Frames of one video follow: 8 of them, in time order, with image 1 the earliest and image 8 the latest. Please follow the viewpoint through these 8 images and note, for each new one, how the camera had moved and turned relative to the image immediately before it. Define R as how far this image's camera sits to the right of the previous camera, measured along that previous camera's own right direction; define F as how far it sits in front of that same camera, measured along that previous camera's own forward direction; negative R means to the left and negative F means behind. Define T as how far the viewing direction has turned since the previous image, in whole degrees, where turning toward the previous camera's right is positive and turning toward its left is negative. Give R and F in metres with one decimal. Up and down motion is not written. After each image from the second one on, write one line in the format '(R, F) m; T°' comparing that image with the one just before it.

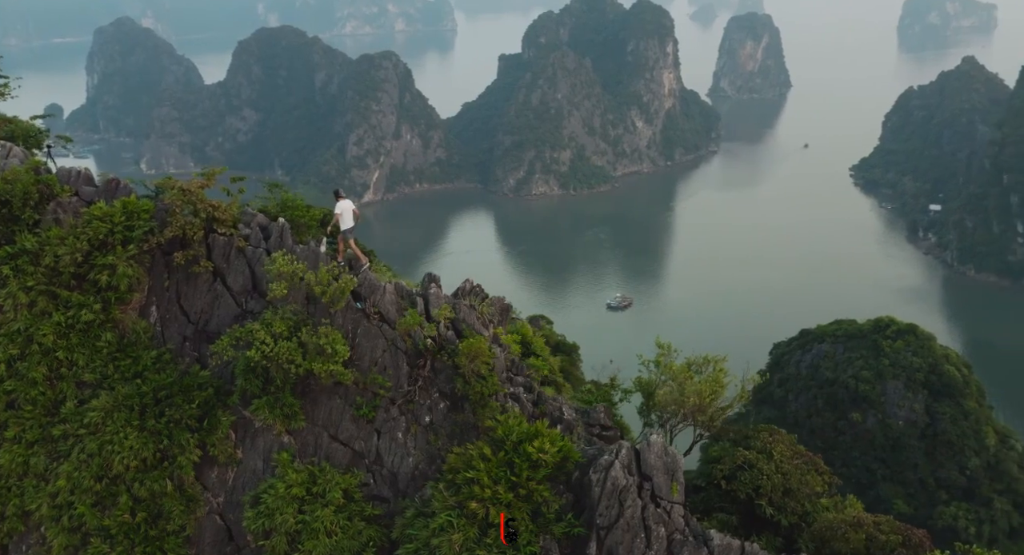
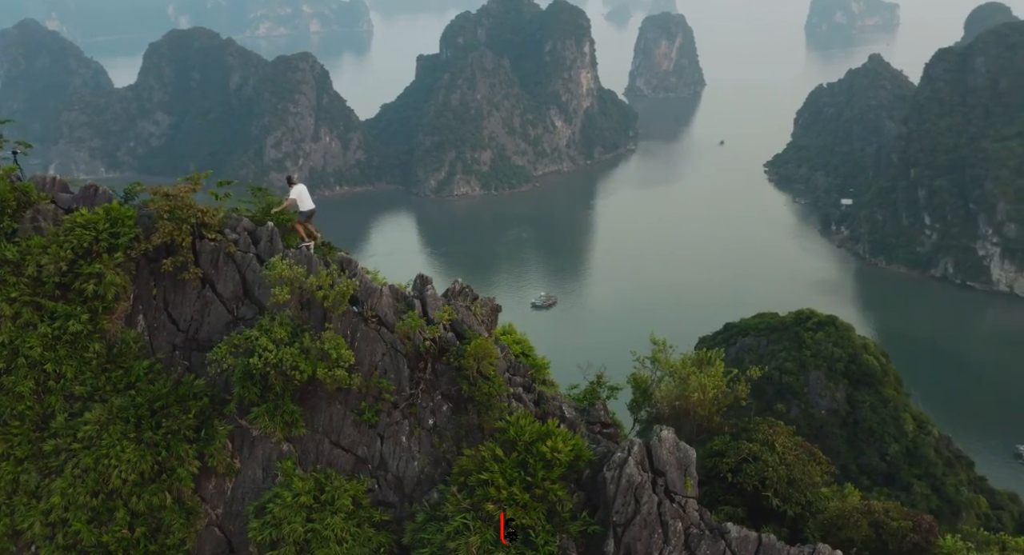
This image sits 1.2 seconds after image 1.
(-1.2, +0.1) m; +4°
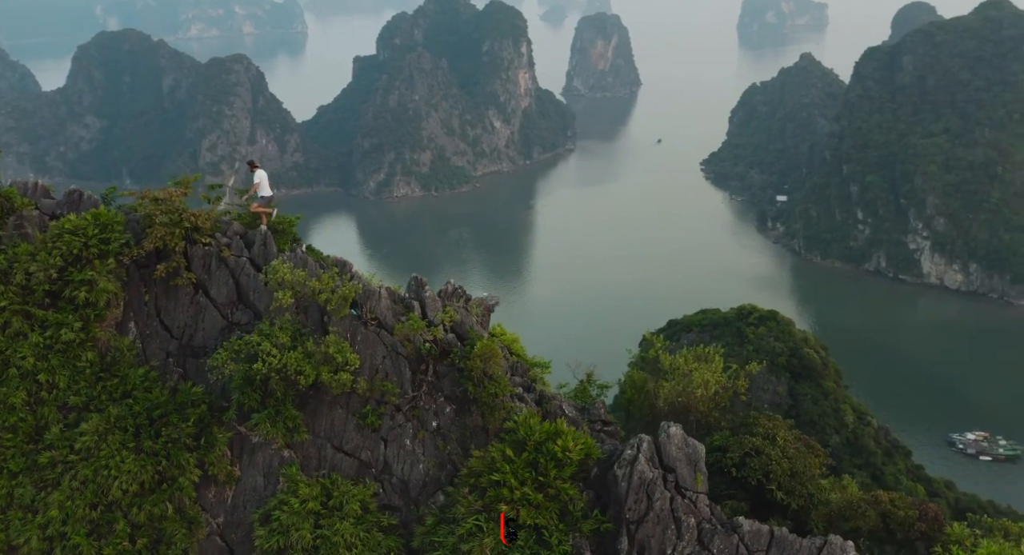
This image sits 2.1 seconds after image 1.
(-0.9, +0.1) m; +3°
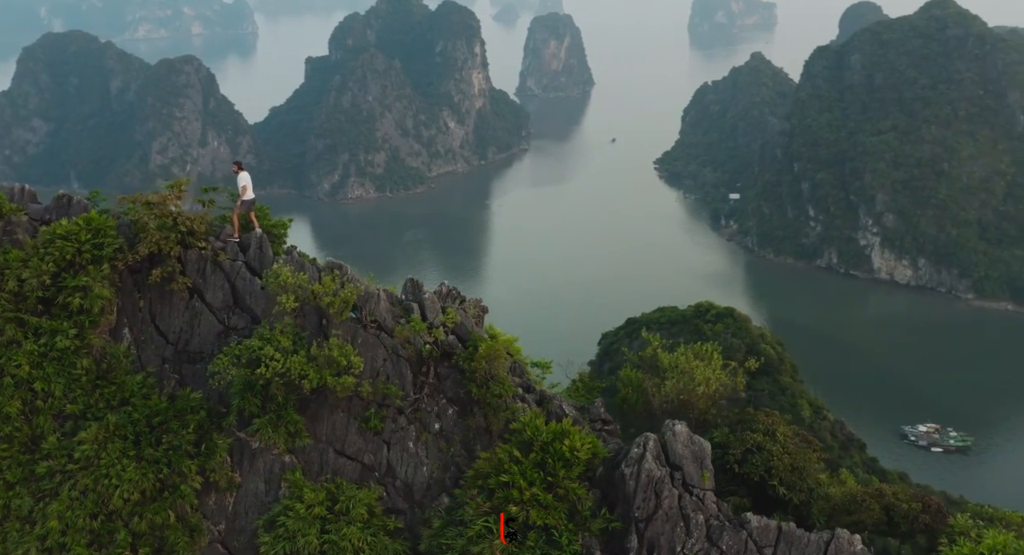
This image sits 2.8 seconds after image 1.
(-0.7, 0.0) m; +2°
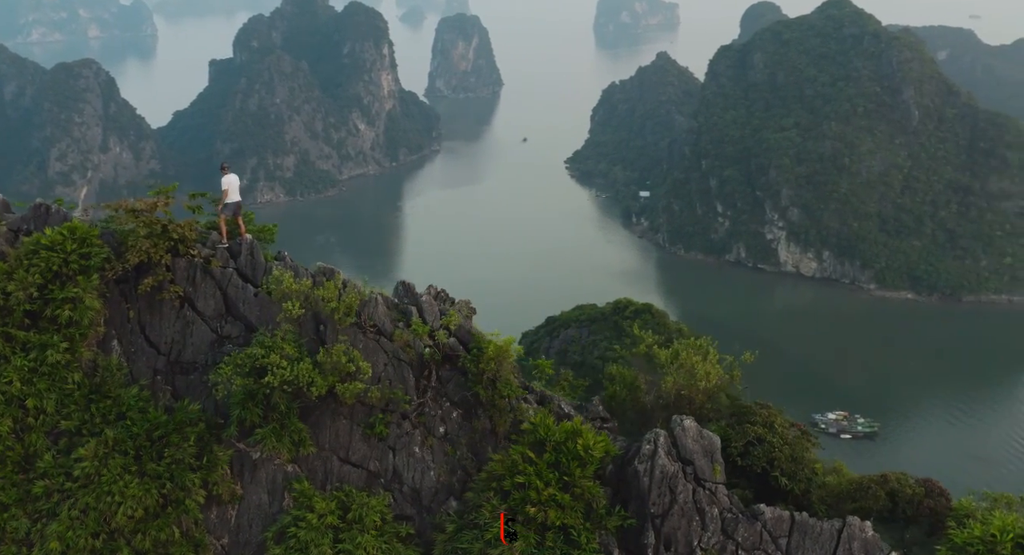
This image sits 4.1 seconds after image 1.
(-1.3, +0.1) m; +4°
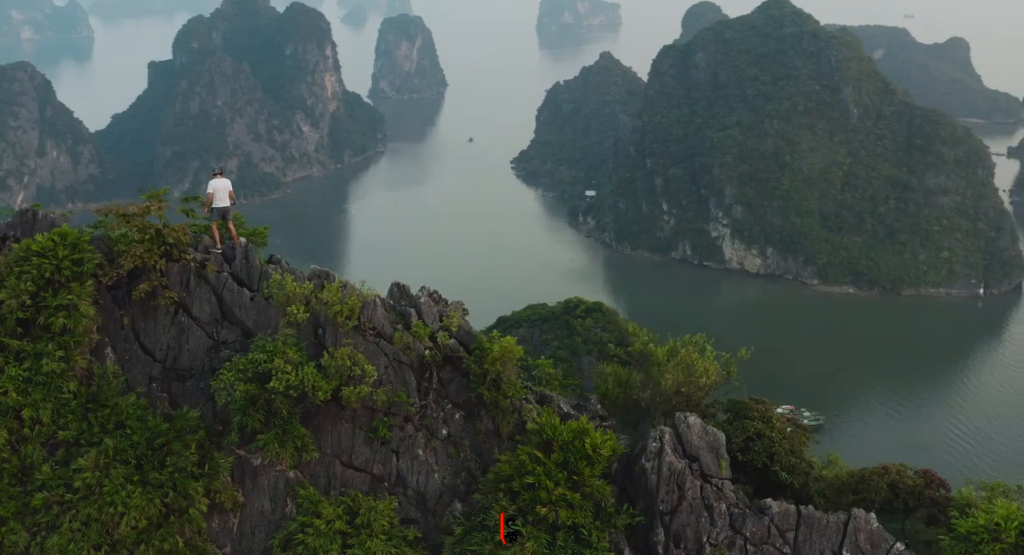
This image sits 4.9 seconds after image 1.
(-0.8, 0.0) m; +2°
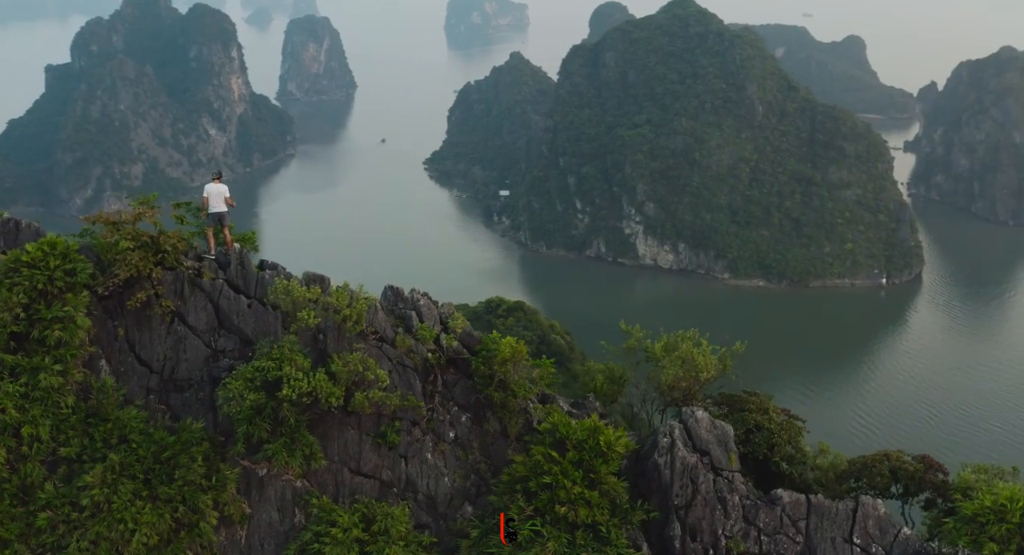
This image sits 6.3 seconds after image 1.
(-1.3, +0.1) m; +4°
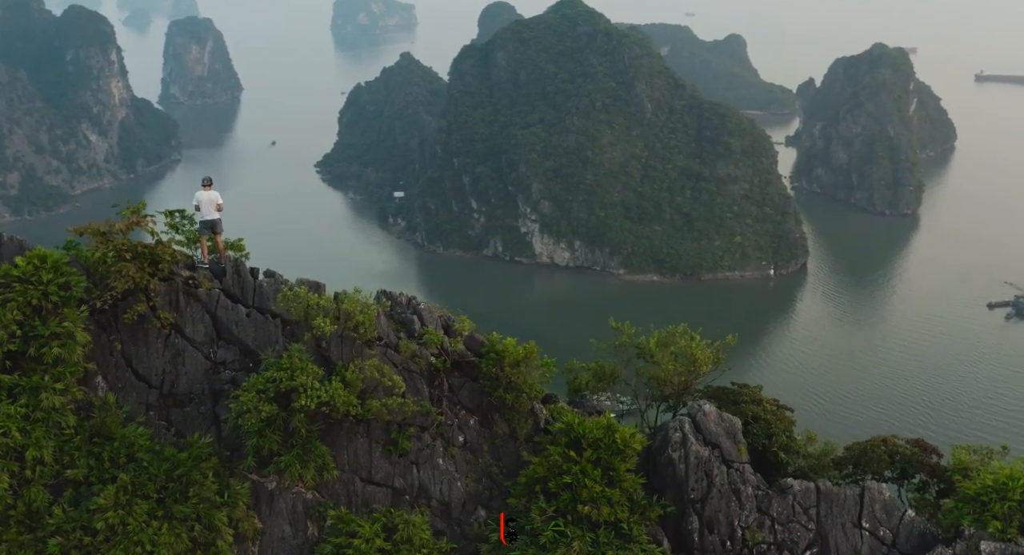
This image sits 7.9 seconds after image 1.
(-1.7, +0.1) m; +5°
